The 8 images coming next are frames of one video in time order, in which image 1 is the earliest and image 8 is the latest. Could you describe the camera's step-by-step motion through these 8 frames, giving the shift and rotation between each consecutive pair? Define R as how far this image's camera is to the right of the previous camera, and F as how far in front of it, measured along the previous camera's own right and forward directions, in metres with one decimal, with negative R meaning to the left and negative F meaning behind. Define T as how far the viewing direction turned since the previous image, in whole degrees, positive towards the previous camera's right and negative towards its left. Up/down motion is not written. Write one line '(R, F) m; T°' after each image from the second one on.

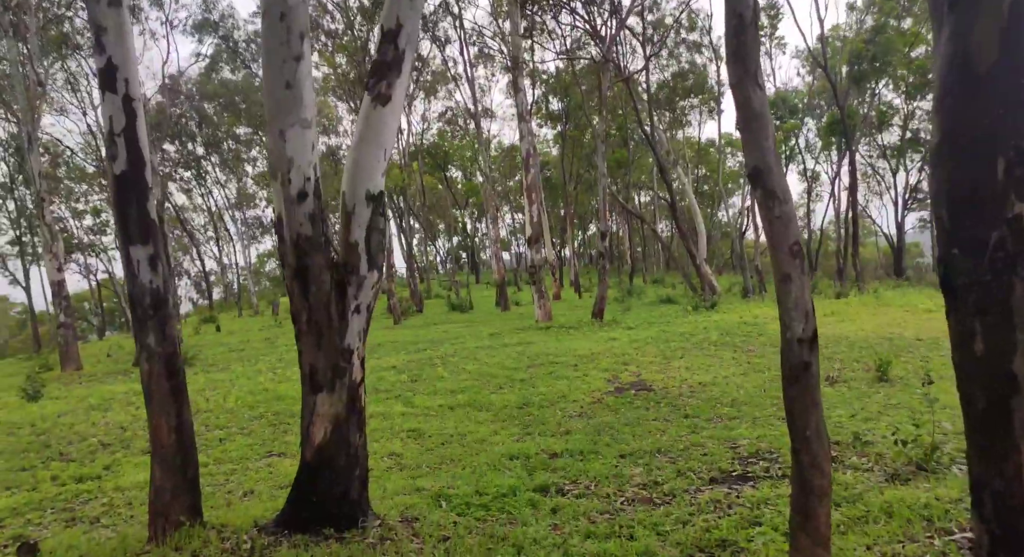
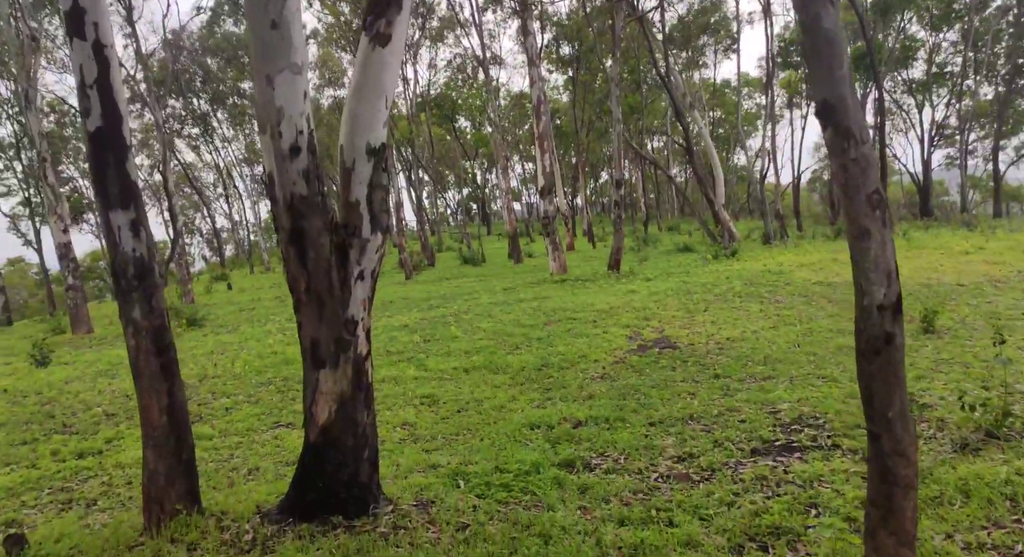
(-0.1, +0.5) m; -1°
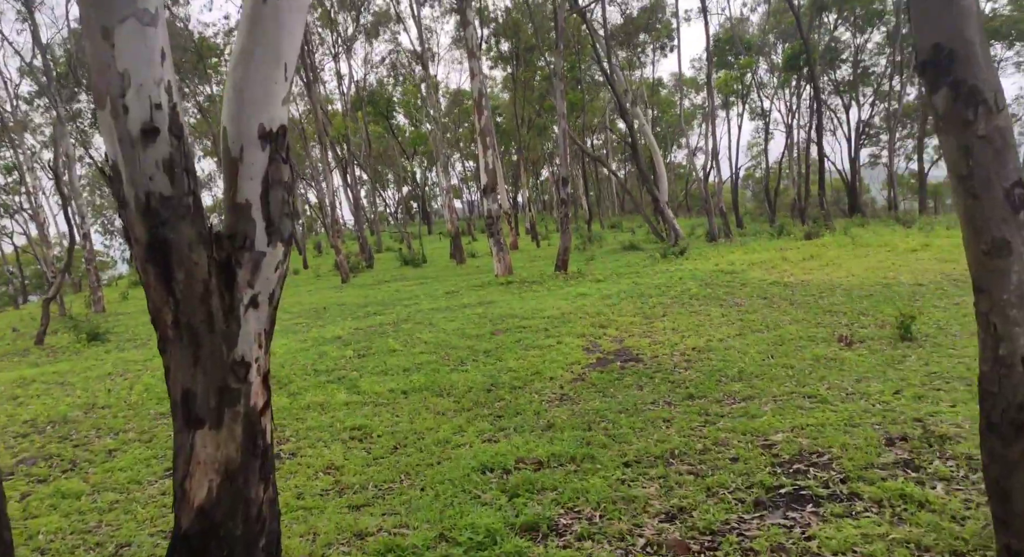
(0.0, +1.0) m; +5°
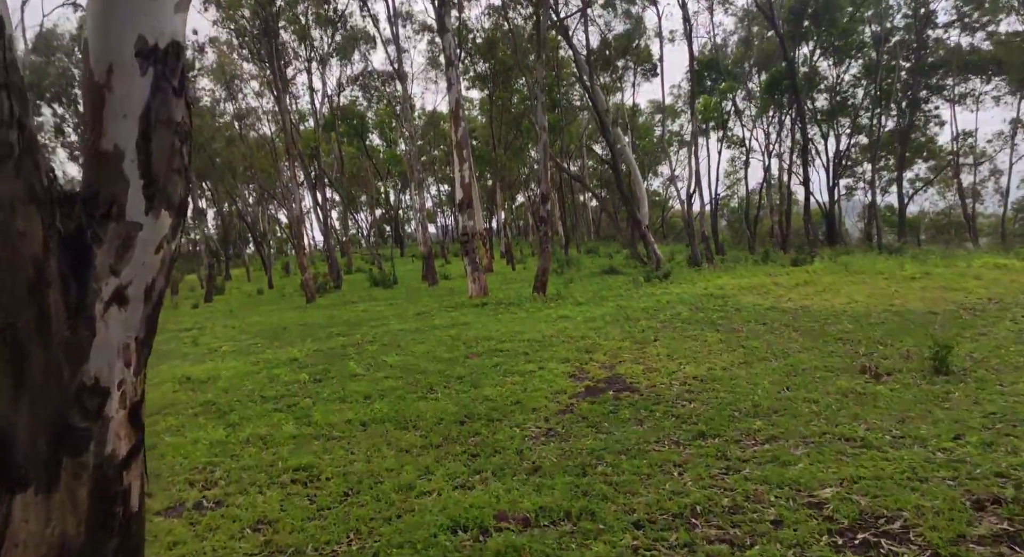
(-0.1, +1.0) m; +2°
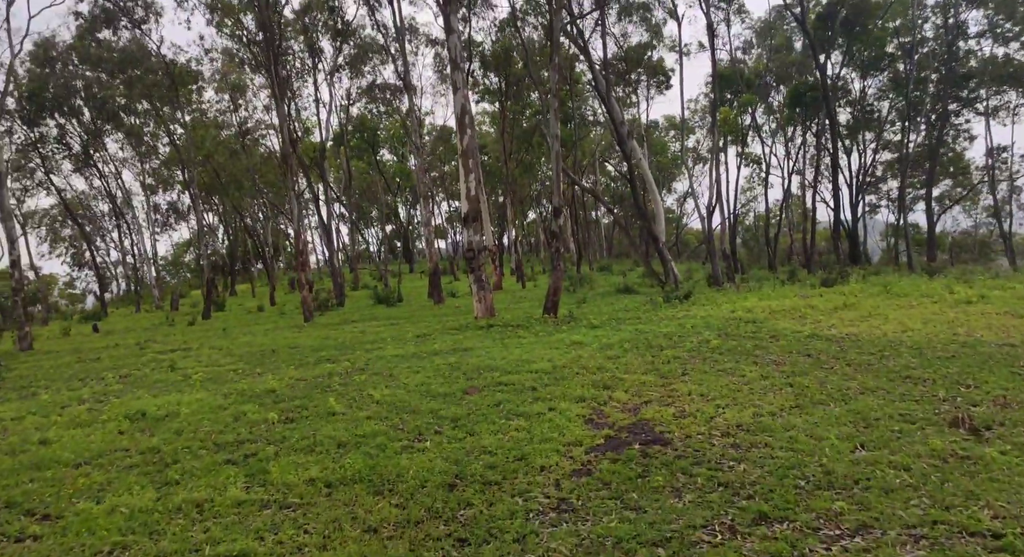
(+0.1, +1.3) m; -1°
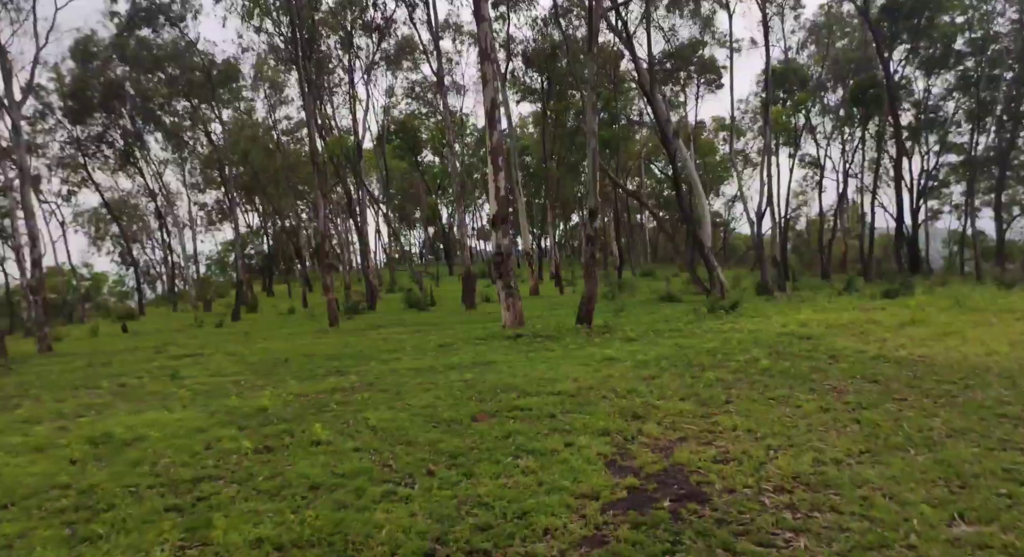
(+0.3, +1.1) m; -4°
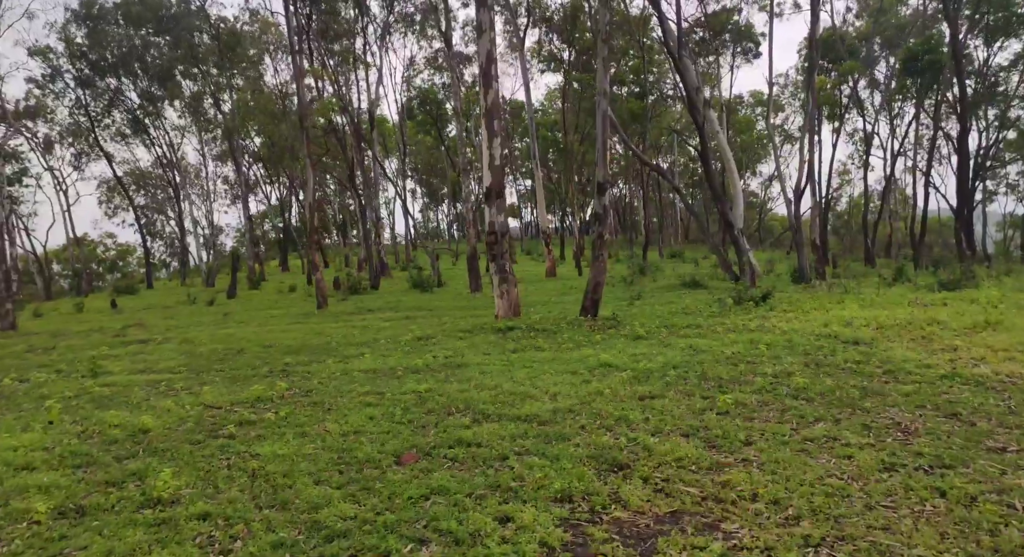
(+0.7, +2.0) m; -3°
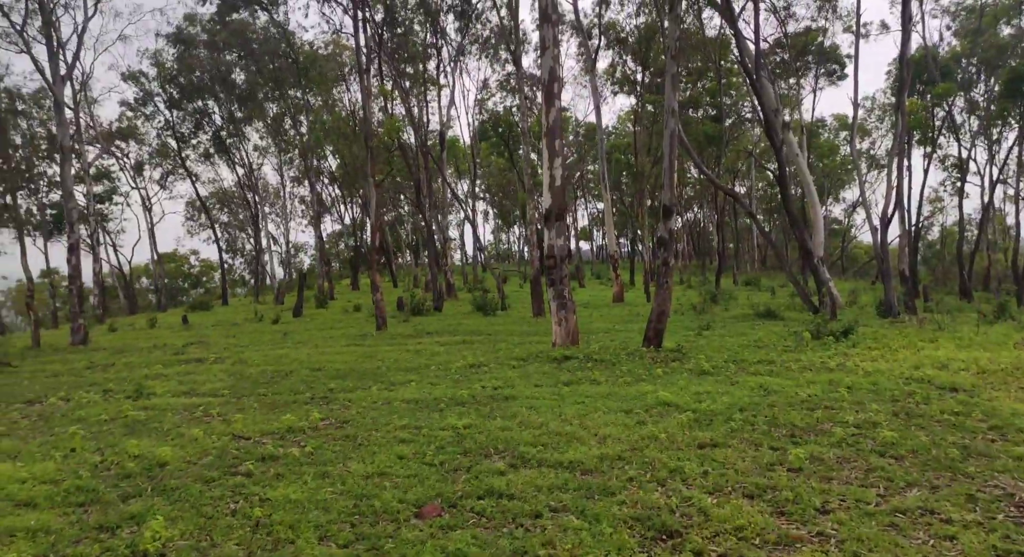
(+0.2, +0.6) m; -6°
